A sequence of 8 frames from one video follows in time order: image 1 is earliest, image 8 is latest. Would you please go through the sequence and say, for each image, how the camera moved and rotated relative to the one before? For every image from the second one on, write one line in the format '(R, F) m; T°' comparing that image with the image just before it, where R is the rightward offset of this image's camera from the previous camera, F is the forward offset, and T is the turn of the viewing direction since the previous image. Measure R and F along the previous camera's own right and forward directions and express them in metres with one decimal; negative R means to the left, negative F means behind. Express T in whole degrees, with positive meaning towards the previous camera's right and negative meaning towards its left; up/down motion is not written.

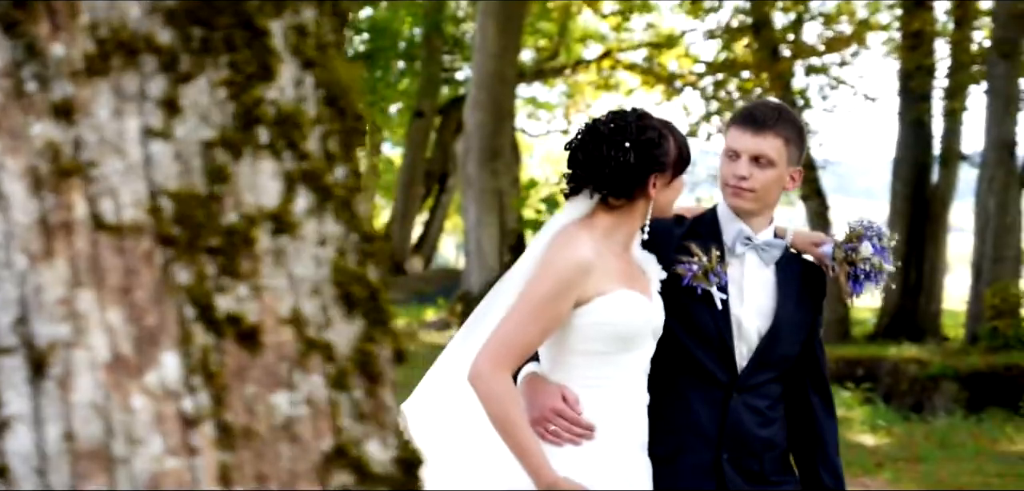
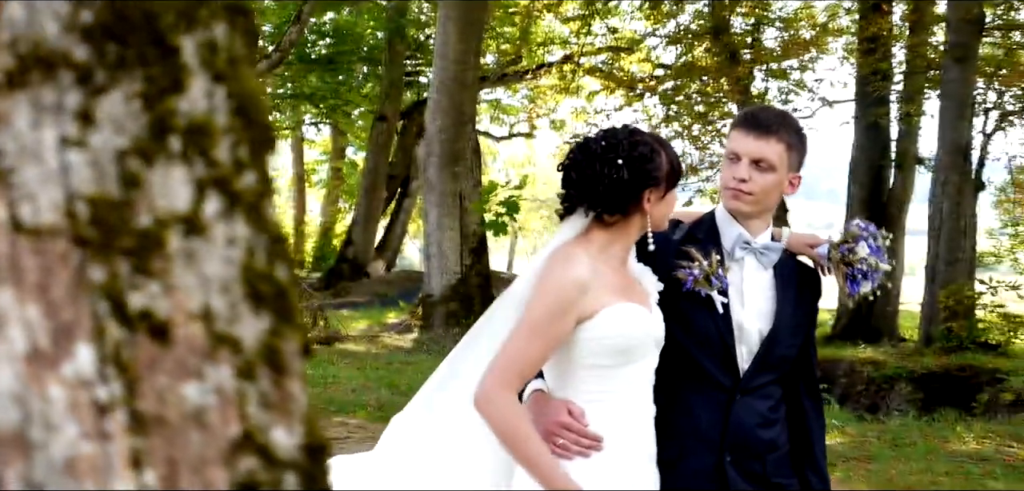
(-0.1, -0.1) m; +2°
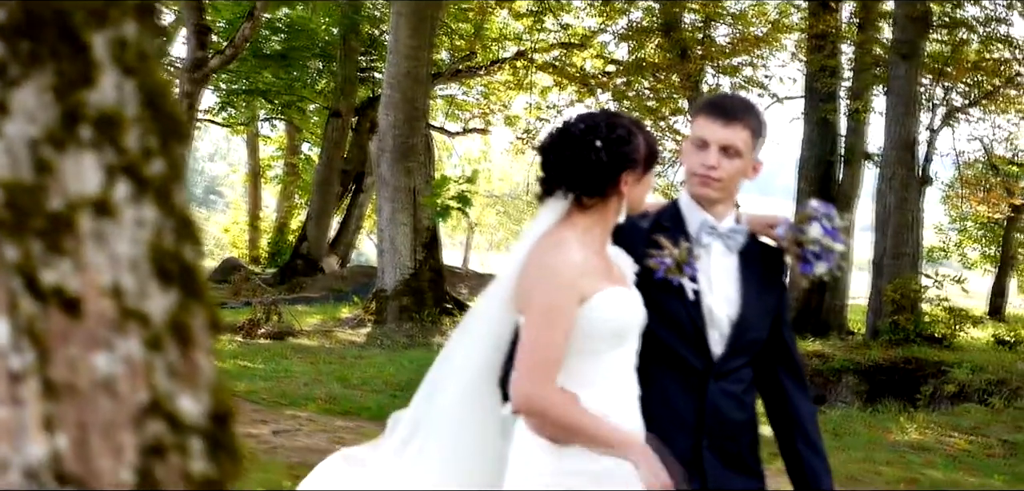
(0.0, -0.1) m; +1°
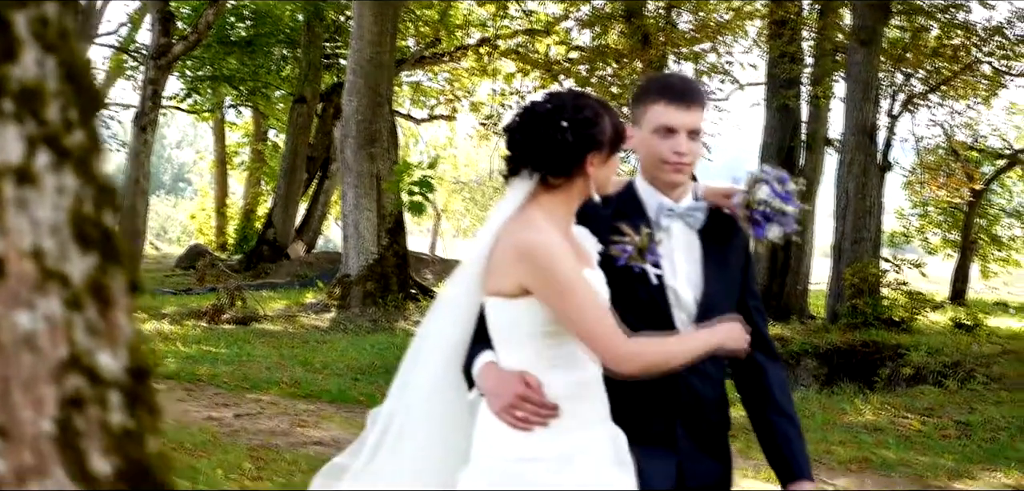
(+0.1, -0.1) m; +1°
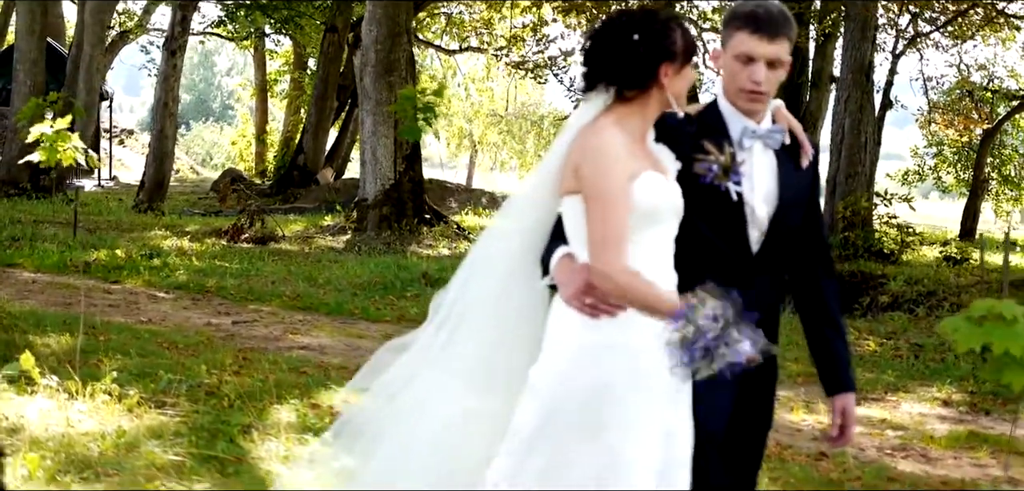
(+0.3, -0.7) m; -1°
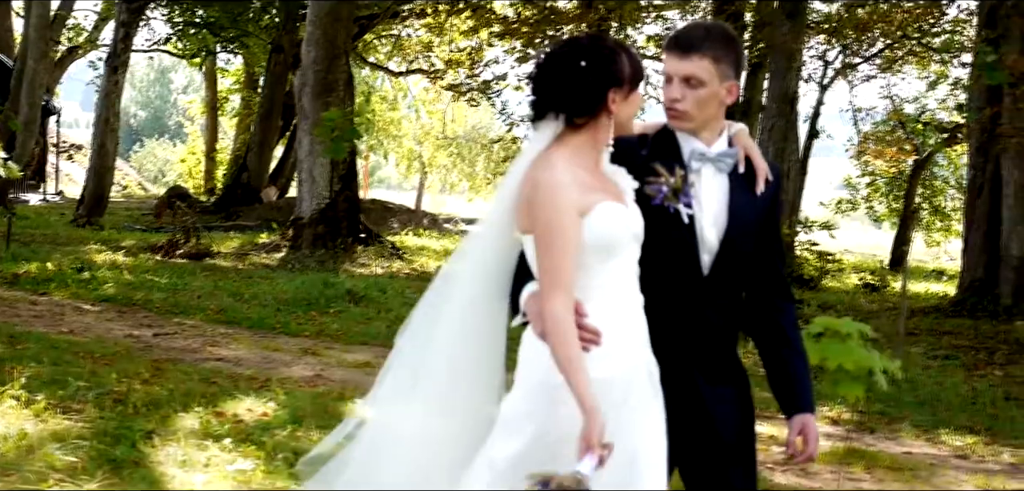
(-0.5, -0.2) m; +4°
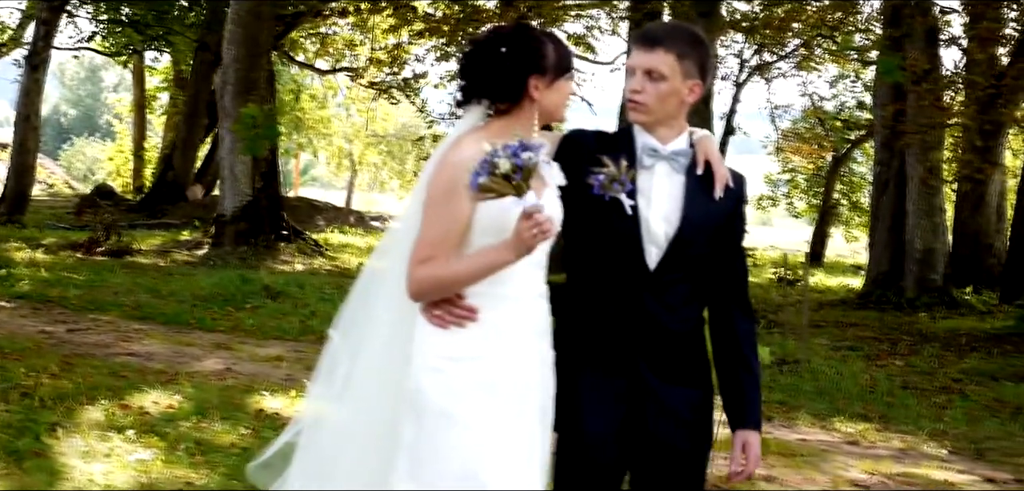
(+0.1, -0.1) m; +2°
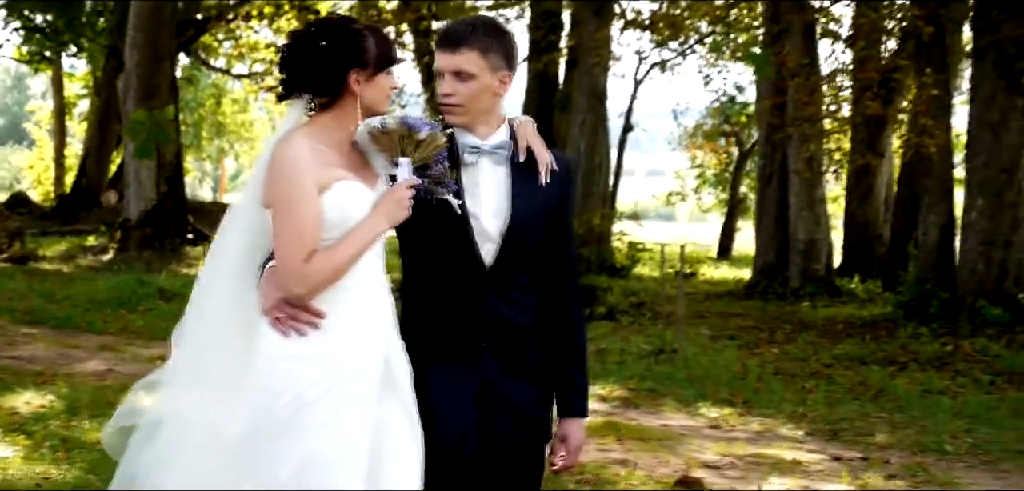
(+0.3, -0.2) m; +2°
